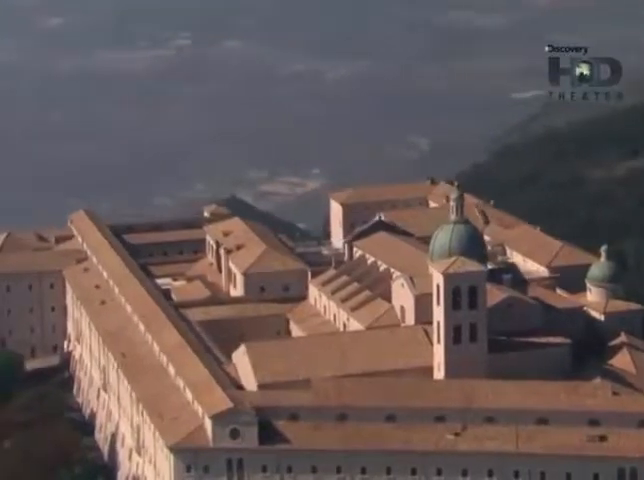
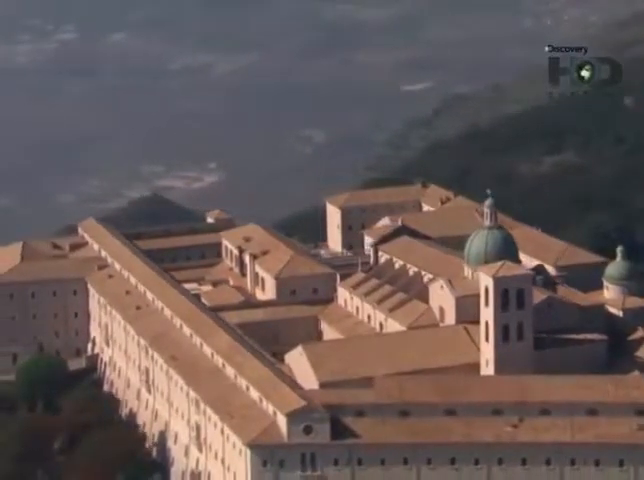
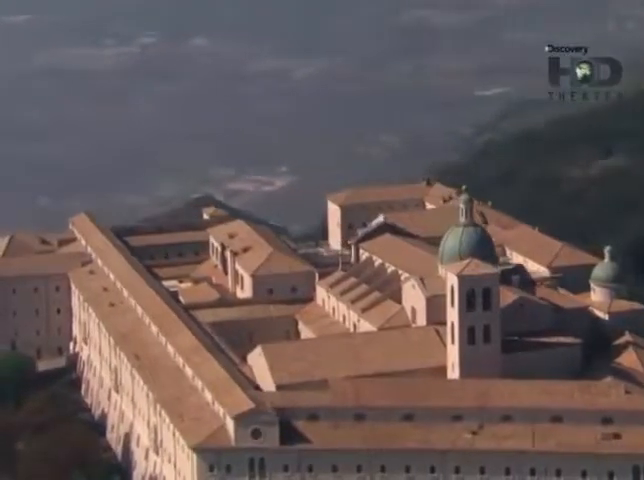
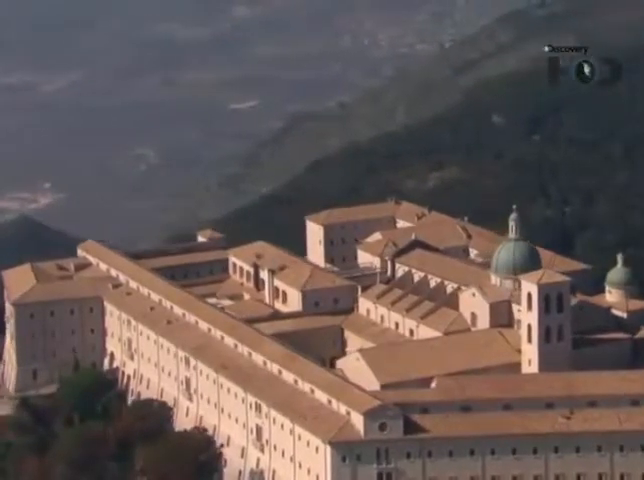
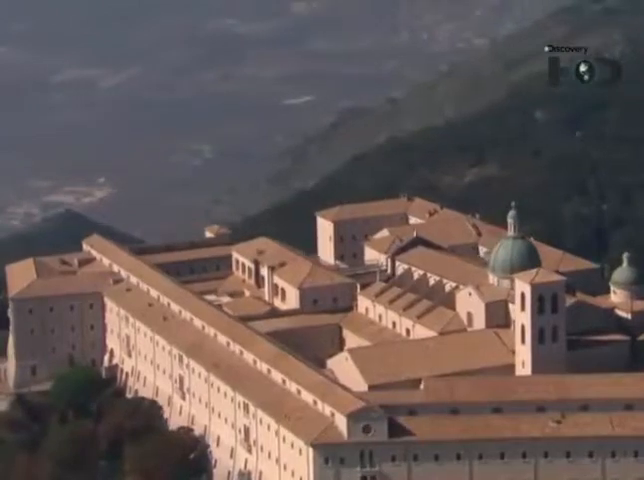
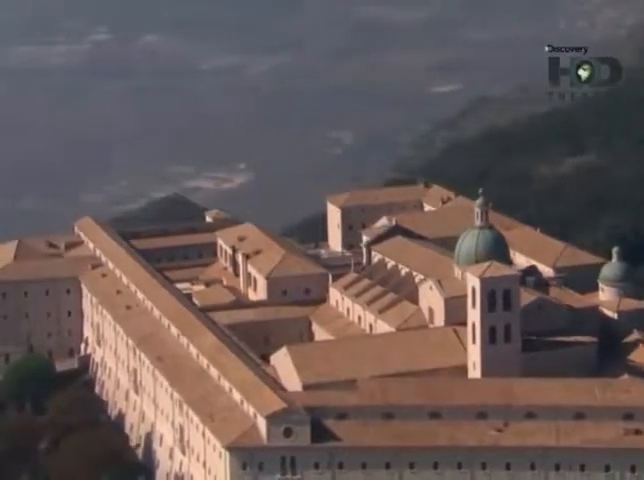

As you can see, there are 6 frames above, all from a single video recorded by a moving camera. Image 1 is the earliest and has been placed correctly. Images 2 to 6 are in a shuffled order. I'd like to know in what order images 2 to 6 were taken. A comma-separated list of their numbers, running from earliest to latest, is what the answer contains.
3, 6, 2, 5, 4
